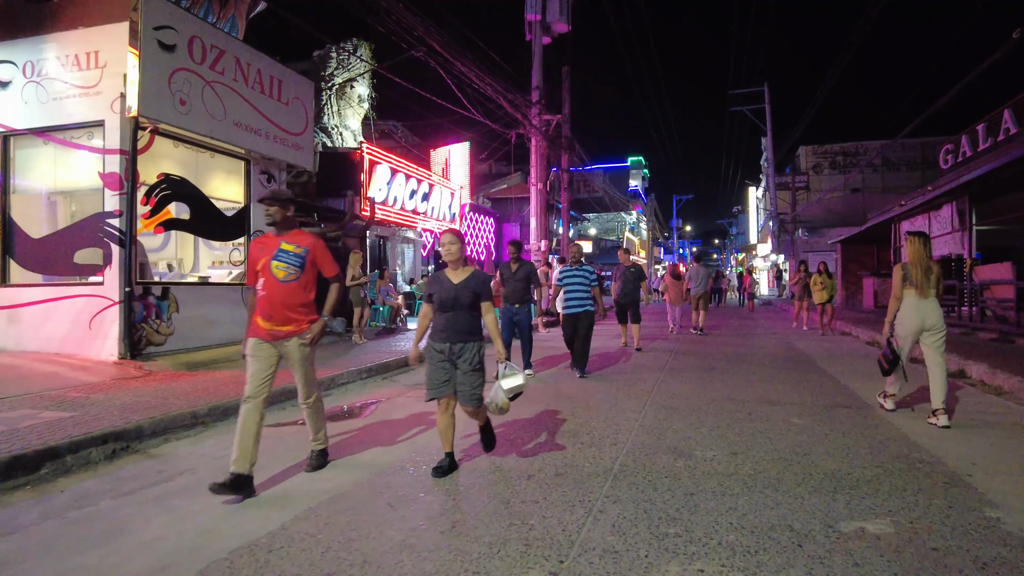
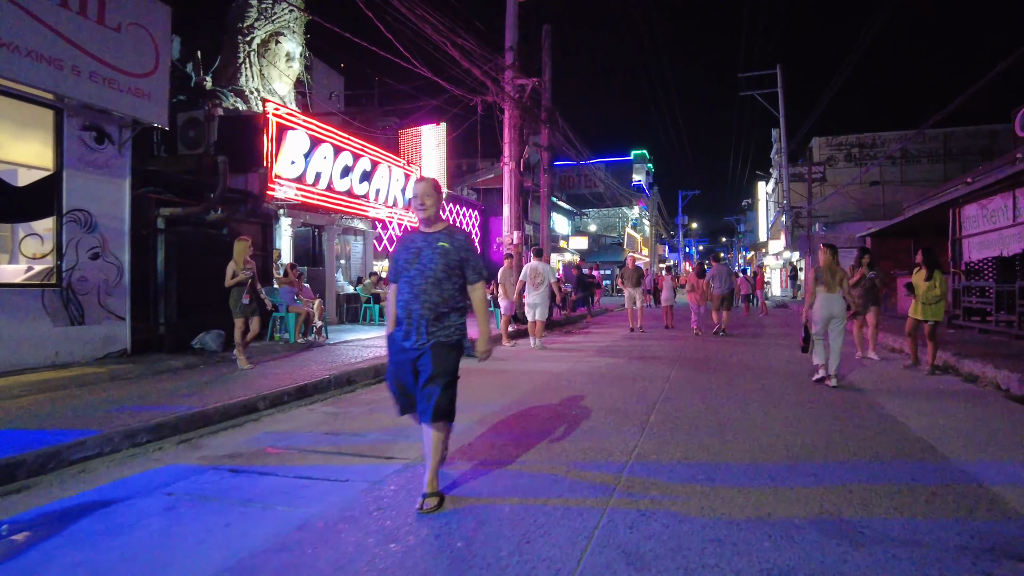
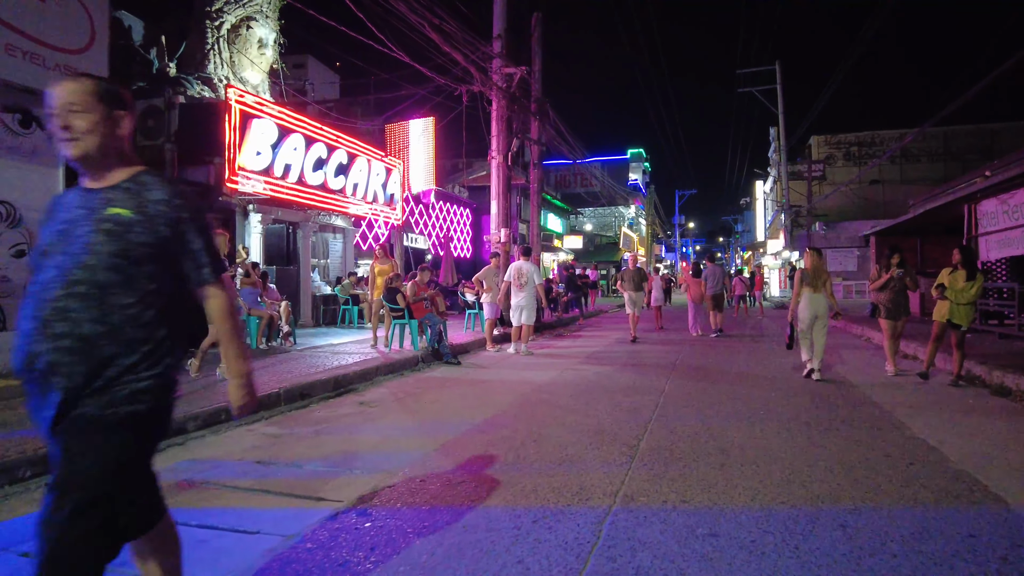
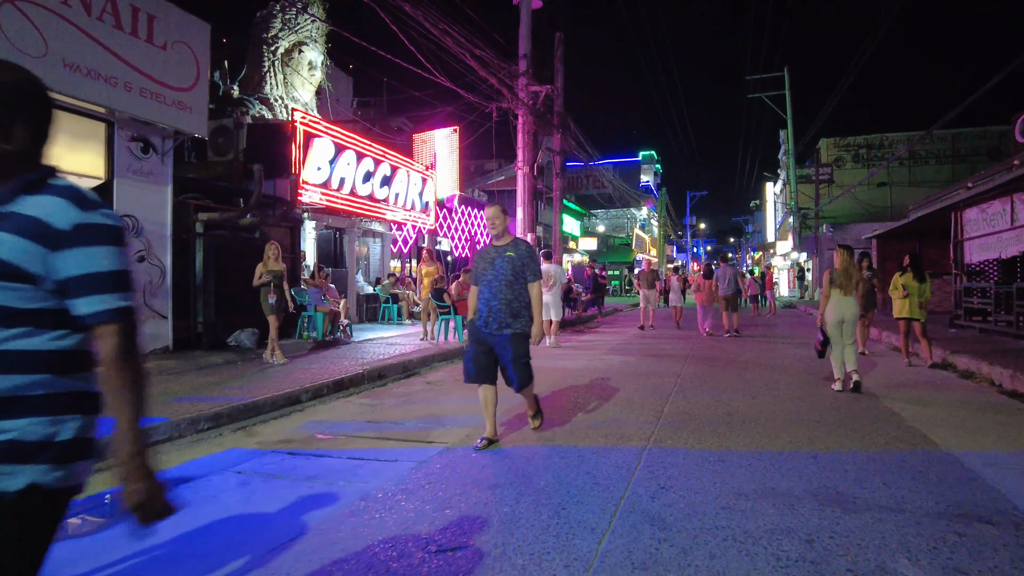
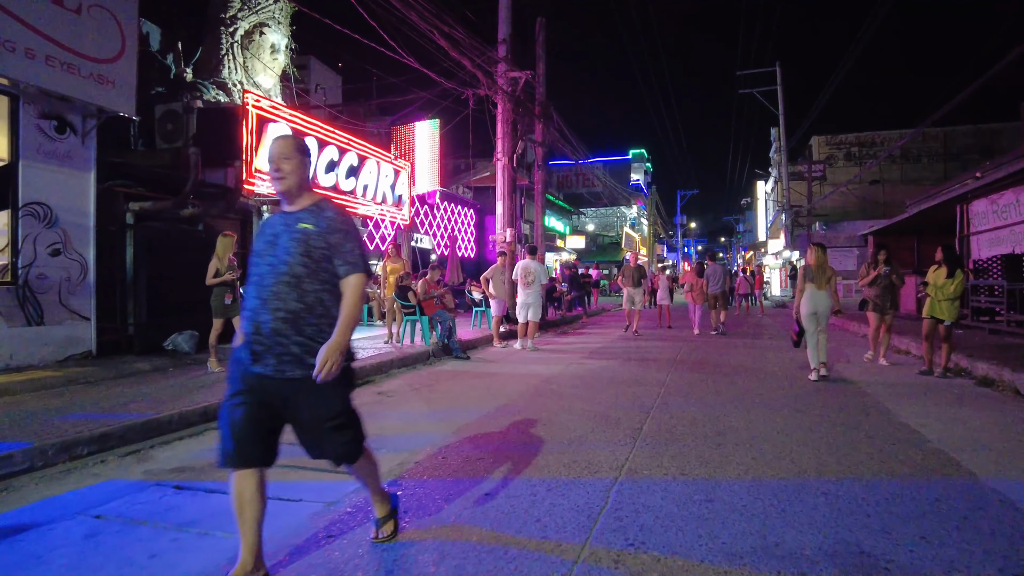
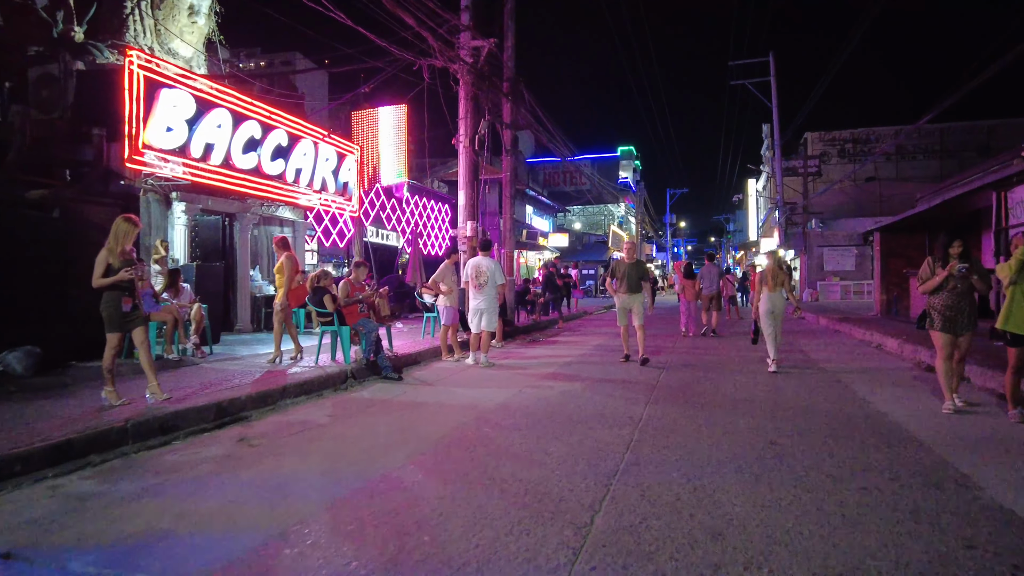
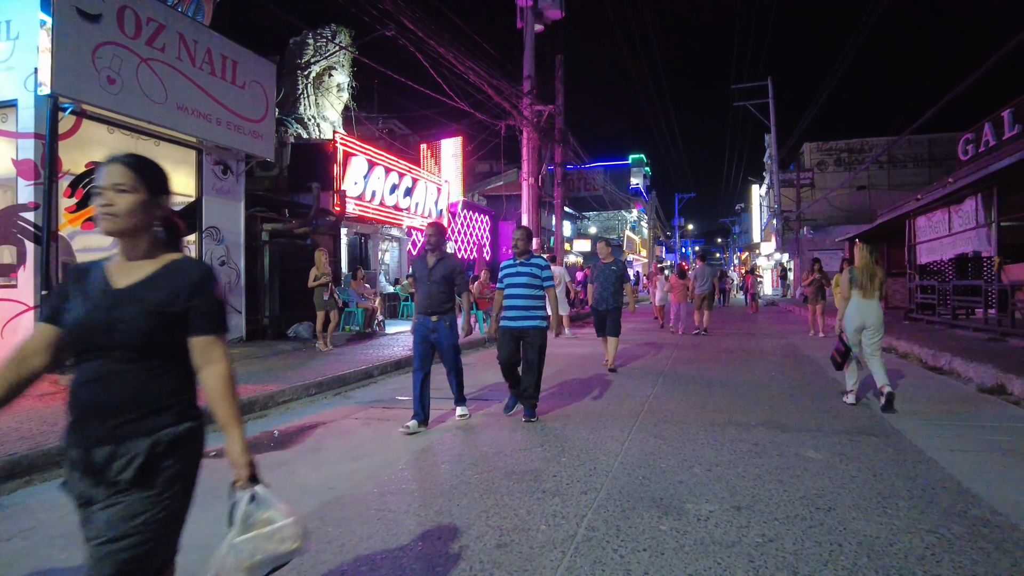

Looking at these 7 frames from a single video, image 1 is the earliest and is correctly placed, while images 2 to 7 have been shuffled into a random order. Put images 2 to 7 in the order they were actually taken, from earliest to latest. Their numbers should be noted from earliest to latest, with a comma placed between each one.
7, 4, 2, 5, 3, 6
